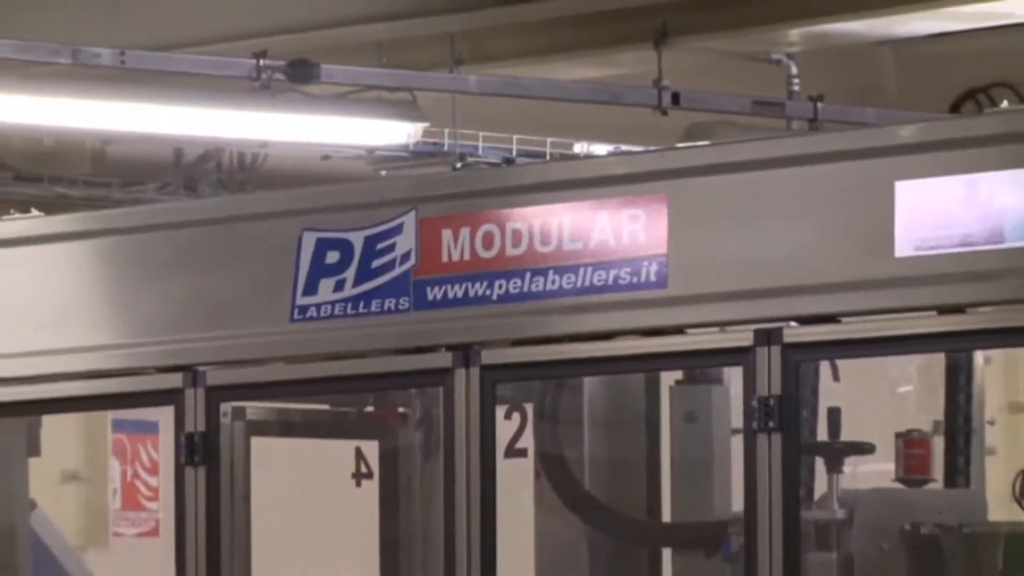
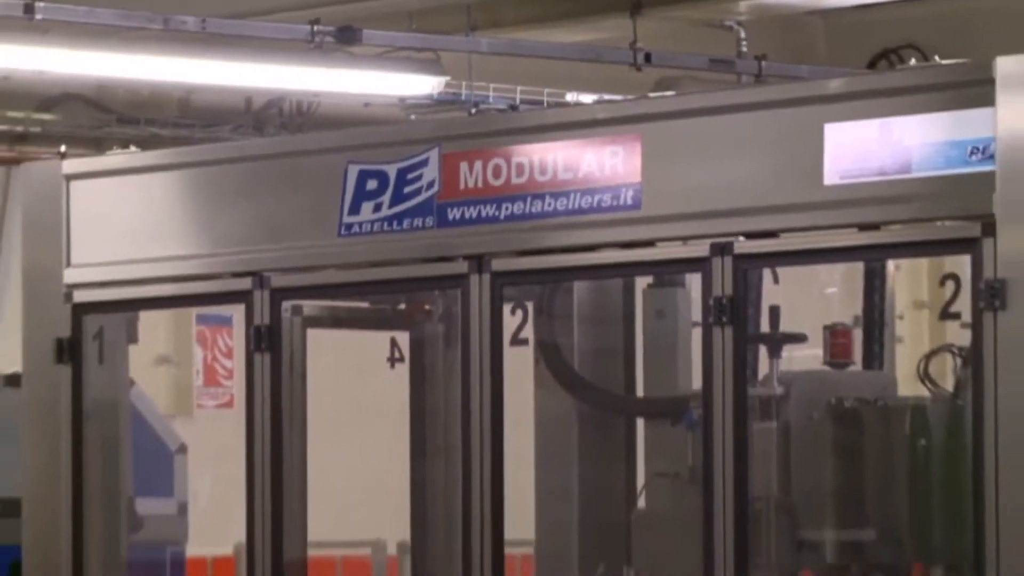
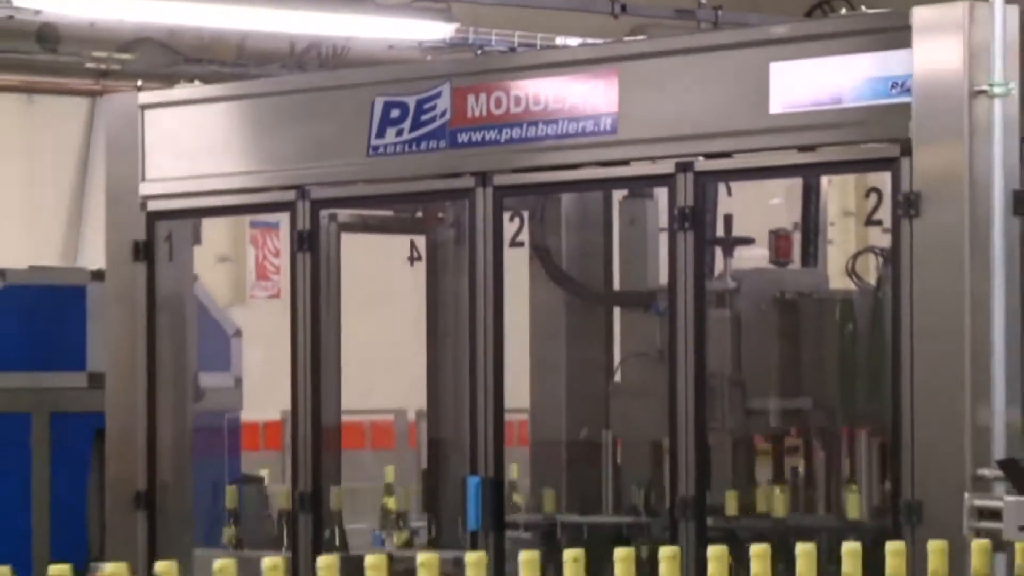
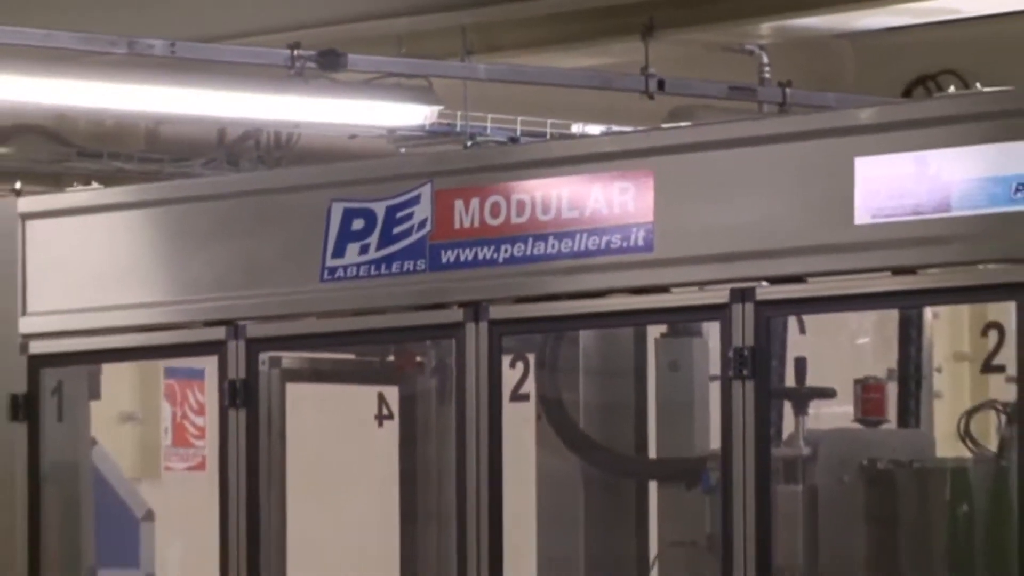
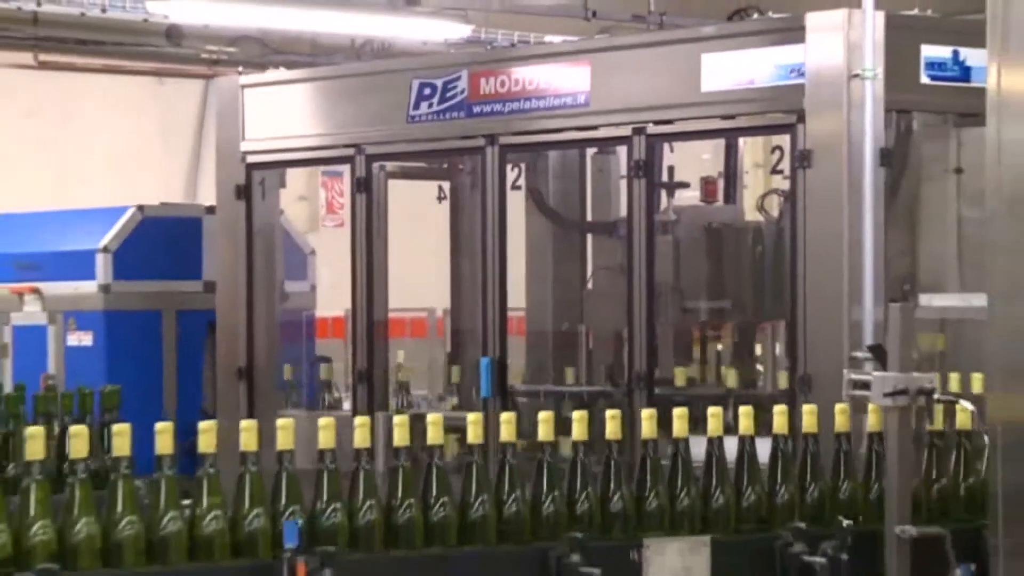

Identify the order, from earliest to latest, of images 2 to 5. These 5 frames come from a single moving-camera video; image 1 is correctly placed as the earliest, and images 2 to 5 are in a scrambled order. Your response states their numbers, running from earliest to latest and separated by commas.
4, 2, 3, 5
